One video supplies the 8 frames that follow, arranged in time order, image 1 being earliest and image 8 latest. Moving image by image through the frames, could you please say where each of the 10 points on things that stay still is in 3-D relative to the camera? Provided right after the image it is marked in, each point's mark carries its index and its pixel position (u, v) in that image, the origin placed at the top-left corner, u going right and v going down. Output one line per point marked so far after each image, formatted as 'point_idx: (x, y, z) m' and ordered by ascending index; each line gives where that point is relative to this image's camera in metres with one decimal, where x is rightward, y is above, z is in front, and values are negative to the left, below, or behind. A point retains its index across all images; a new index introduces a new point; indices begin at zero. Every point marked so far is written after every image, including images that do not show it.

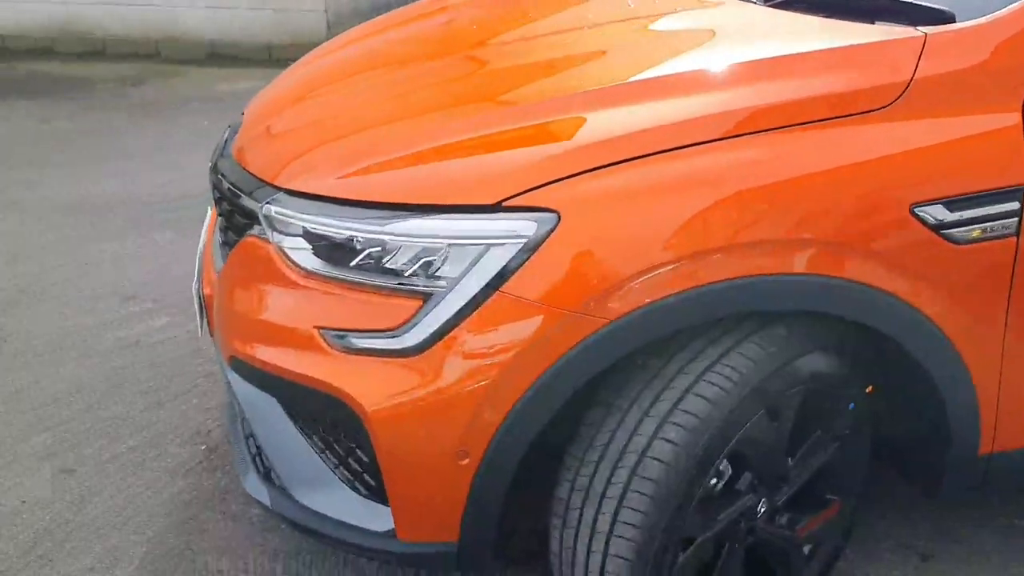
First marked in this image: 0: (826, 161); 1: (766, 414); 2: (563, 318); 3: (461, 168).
0: (+0.5, +0.2, +1.6) m
1: (+0.4, -0.2, +1.7) m
2: (+0.1, 0.0, +1.5) m
3: (0.0, +0.2, +1.6) m
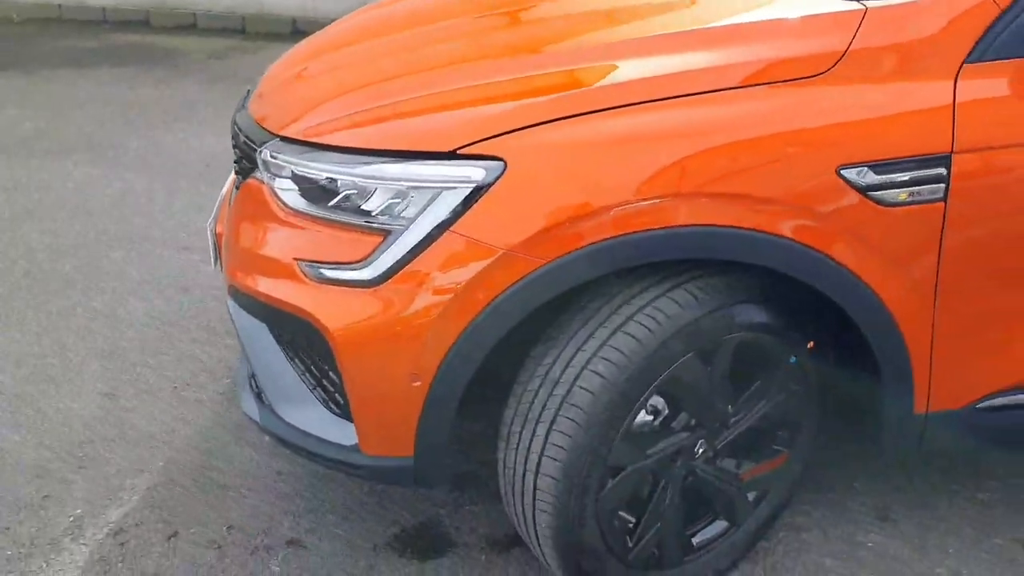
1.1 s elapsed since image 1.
0: (+0.4, +0.3, +1.7) m
1: (+0.3, -0.1, +1.8) m
2: (0.0, +0.1, +1.7) m
3: (-0.1, +0.3, +1.8) m
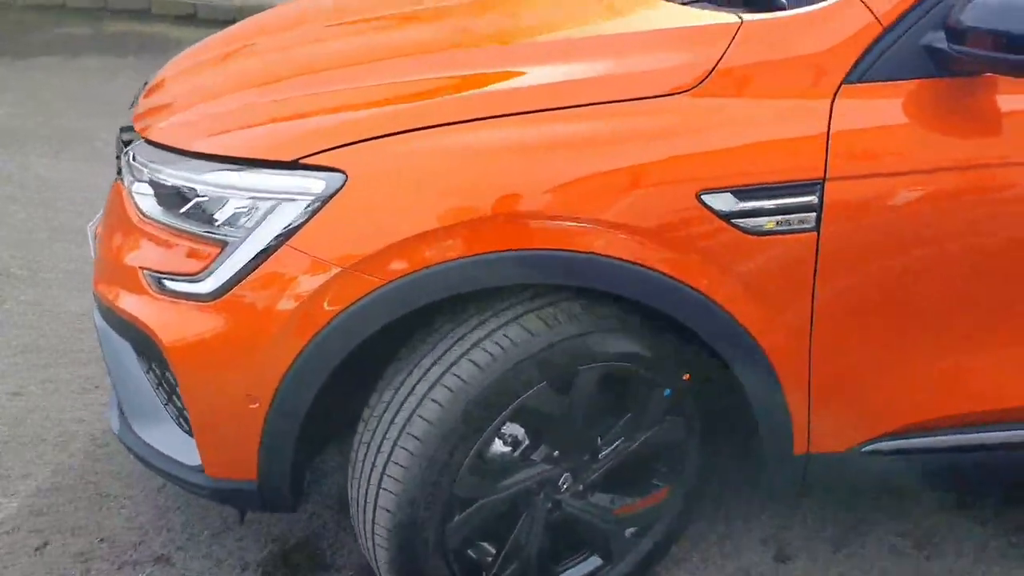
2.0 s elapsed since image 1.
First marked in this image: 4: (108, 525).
0: (+0.2, +0.2, +1.6) m
1: (+0.1, -0.2, +1.7) m
2: (-0.3, 0.0, +1.6) m
3: (-0.4, +0.3, +1.7) m
4: (-0.9, -0.5, +2.3) m
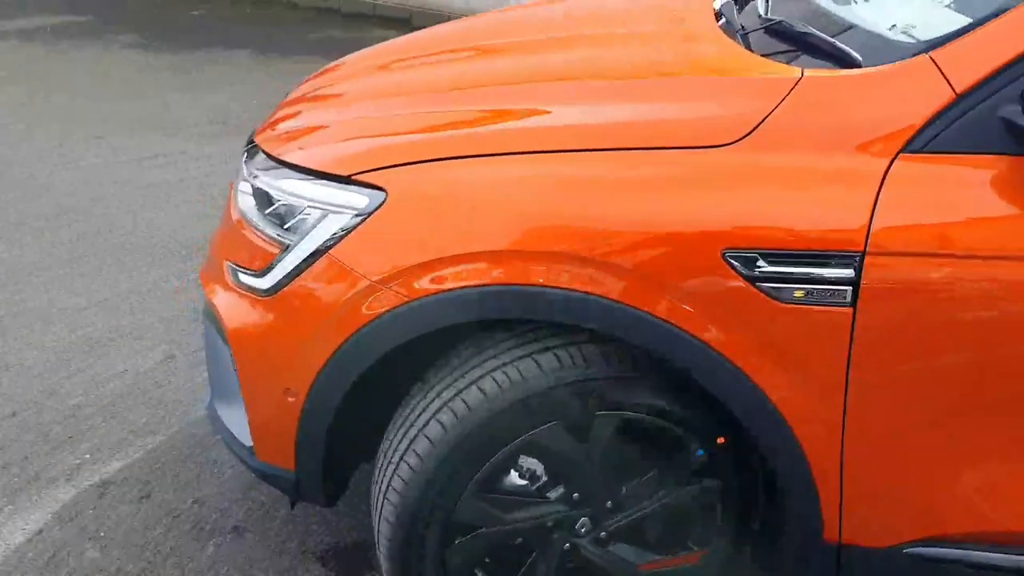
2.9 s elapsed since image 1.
0: (+0.2, +0.2, +1.6) m
1: (+0.1, -0.2, +1.7) m
2: (-0.2, 0.0, +1.7) m
3: (-0.3, +0.3, +1.8) m
4: (-0.8, -0.5, +2.5) m
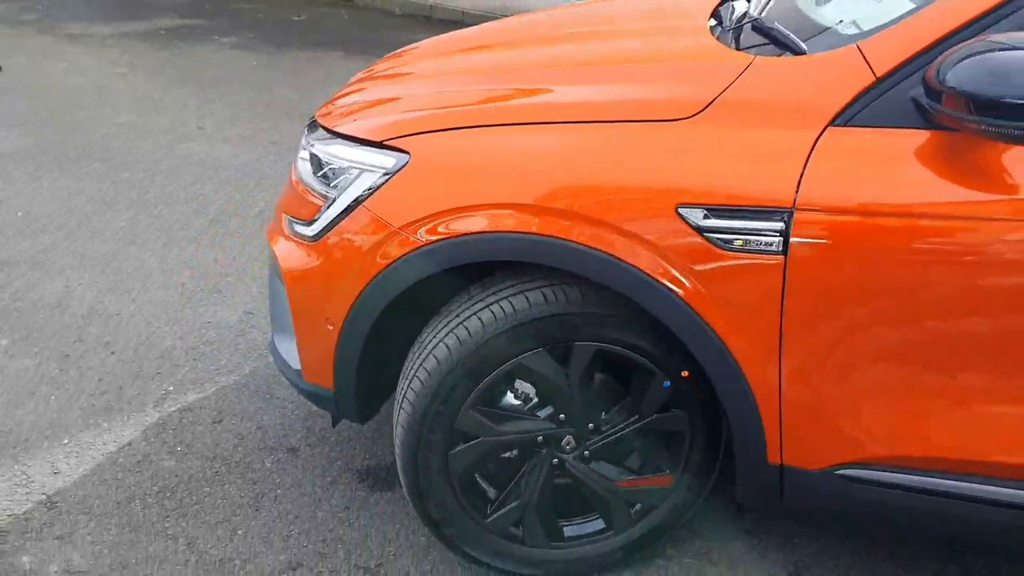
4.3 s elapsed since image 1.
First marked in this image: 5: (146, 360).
0: (+0.2, +0.3, +1.9) m
1: (+0.1, -0.1, +2.0) m
2: (-0.2, +0.1, +2.1) m
3: (-0.2, +0.4, +2.2) m
4: (-0.7, -0.4, +2.9) m
5: (-1.2, -0.2, +3.2) m
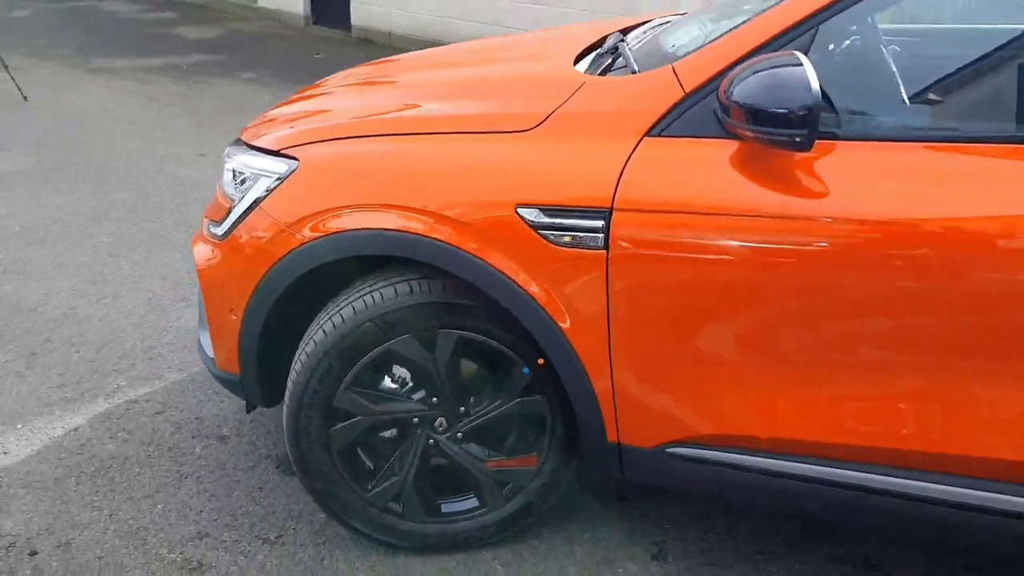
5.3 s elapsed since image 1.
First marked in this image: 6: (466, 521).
0: (-0.1, +0.3, +2.1) m
1: (-0.2, -0.1, +2.2) m
2: (-0.5, +0.1, +2.3) m
3: (-0.5, +0.4, +2.4) m
4: (-1.0, -0.4, +3.1) m
5: (-1.4, -0.2, +3.5) m
6: (-0.1, -0.6, +2.4) m
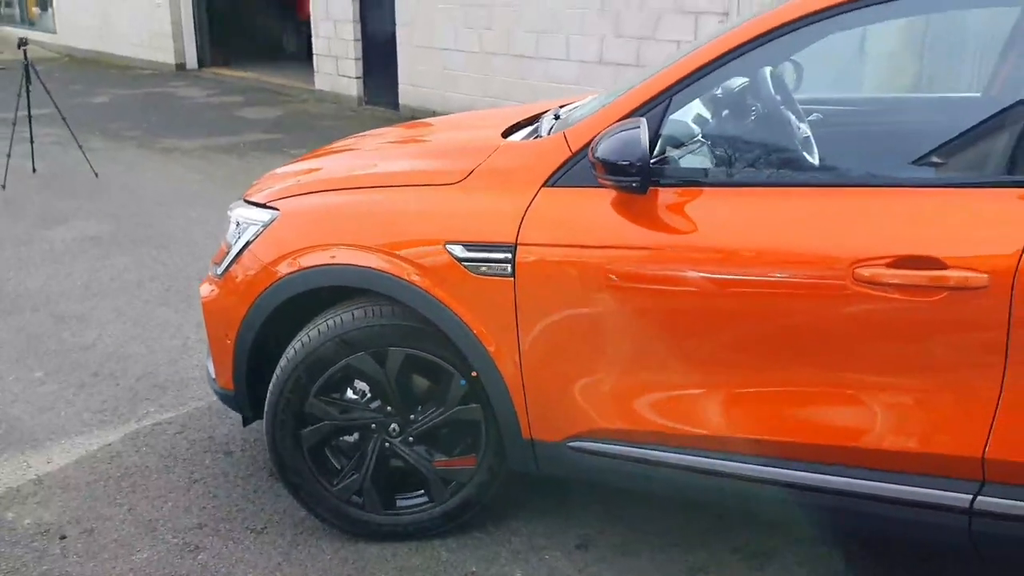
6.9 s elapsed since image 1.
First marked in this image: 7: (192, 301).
0: (-0.3, +0.2, +2.7) m
1: (-0.4, -0.2, +2.7) m
2: (-0.7, +0.1, +2.8) m
3: (-0.7, +0.3, +3.0) m
4: (-1.1, -0.5, +3.6) m
5: (-1.5, -0.4, +4.0) m
6: (-0.3, -0.6, +2.9) m
7: (-1.7, -0.1, +5.1) m
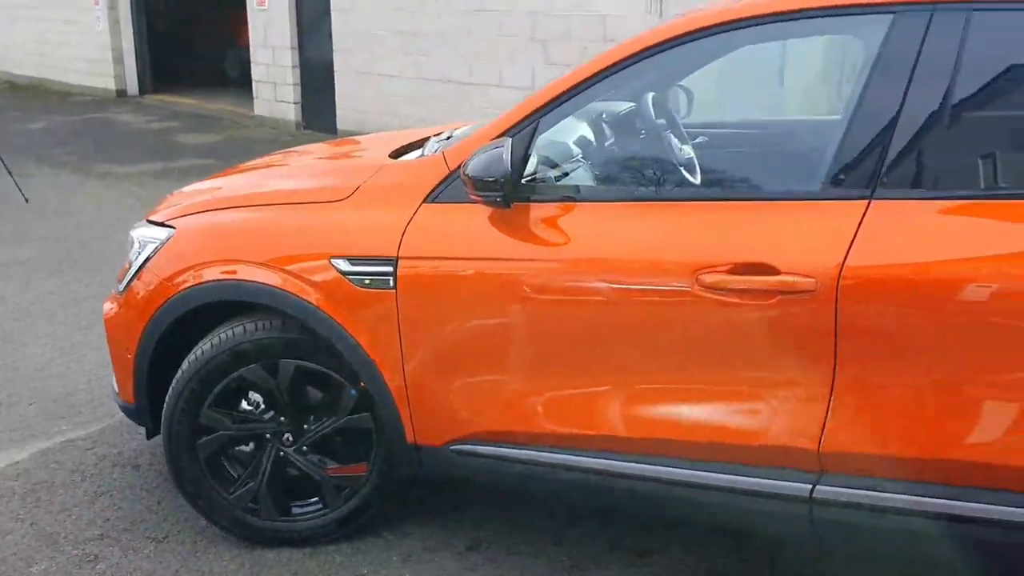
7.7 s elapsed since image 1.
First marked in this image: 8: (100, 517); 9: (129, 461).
0: (-0.6, +0.2, +2.8) m
1: (-0.7, -0.2, +2.8) m
2: (-1.0, 0.0, +2.9) m
3: (-1.0, +0.3, +3.1) m
4: (-1.4, -0.6, +3.7) m
5: (-1.9, -0.5, +4.1) m
6: (-0.6, -0.7, +3.0) m
7: (-2.1, -0.2, +5.2) m
8: (-1.3, -0.7, +3.2) m
9: (-1.4, -0.6, +3.6) m
